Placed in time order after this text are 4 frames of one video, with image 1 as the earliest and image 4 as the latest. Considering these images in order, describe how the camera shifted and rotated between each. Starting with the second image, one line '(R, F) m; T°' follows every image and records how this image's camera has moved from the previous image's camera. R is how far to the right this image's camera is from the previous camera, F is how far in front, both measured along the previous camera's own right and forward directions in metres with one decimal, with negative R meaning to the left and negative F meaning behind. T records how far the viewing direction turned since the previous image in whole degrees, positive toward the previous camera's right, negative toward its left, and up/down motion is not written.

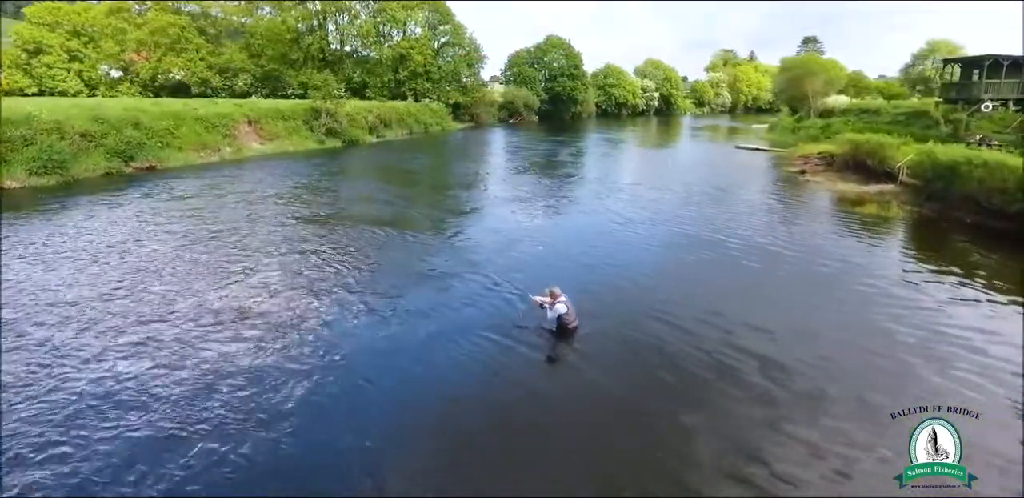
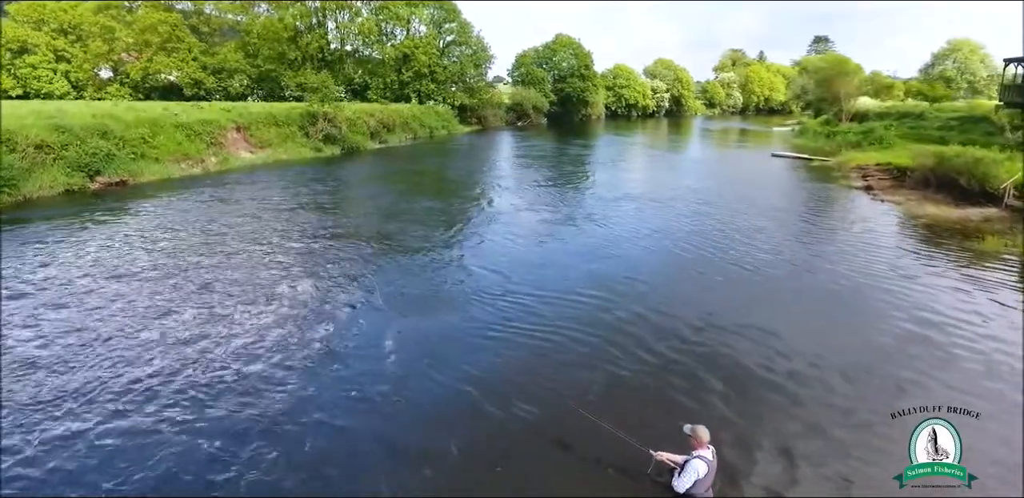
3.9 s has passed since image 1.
(-0.3, +1.5) m; 0°
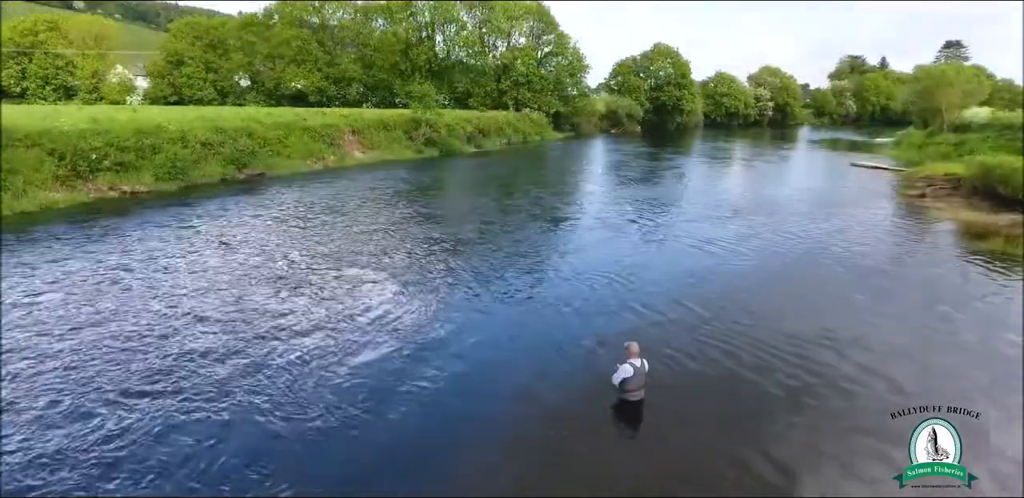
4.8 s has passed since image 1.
(+0.7, -1.4) m; -9°
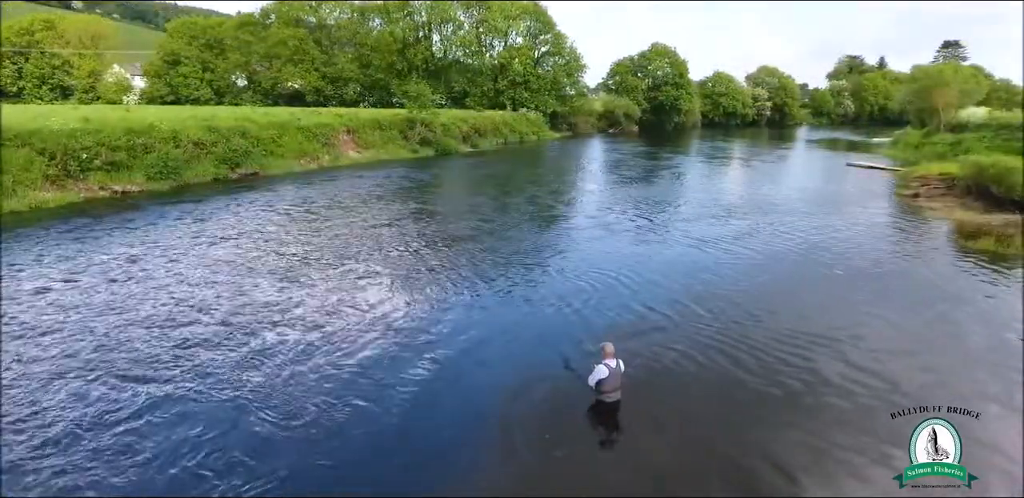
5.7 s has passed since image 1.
(+0.1, 0.0) m; 0°
